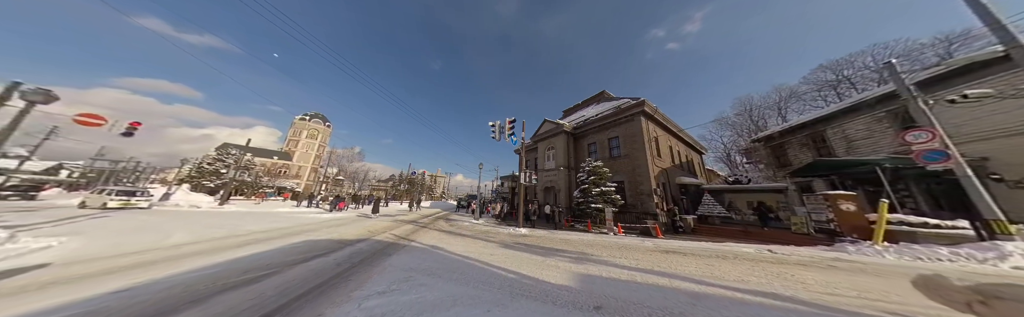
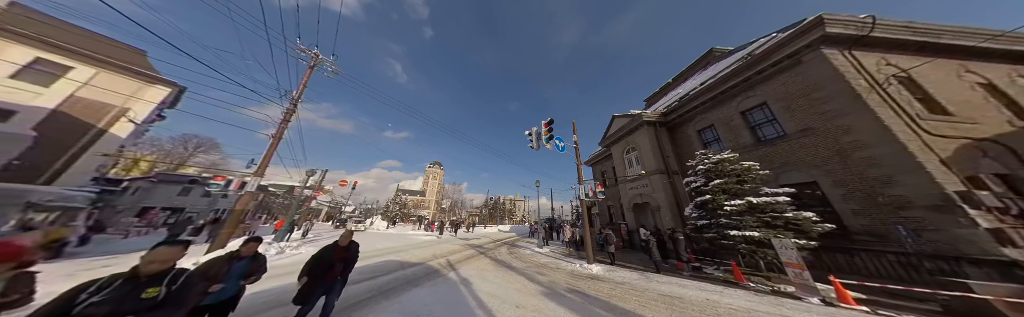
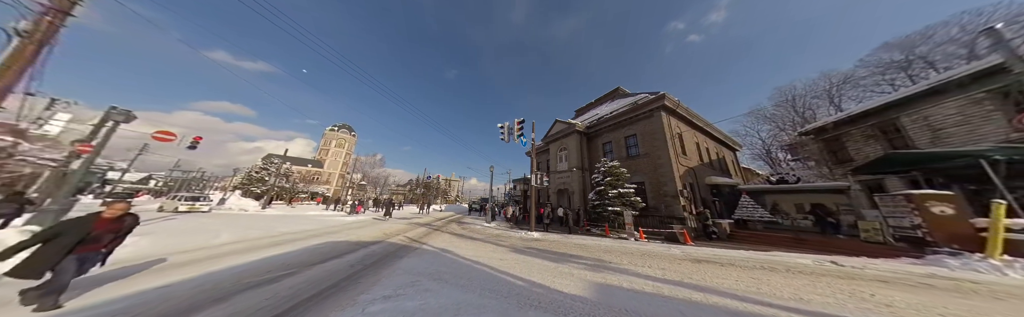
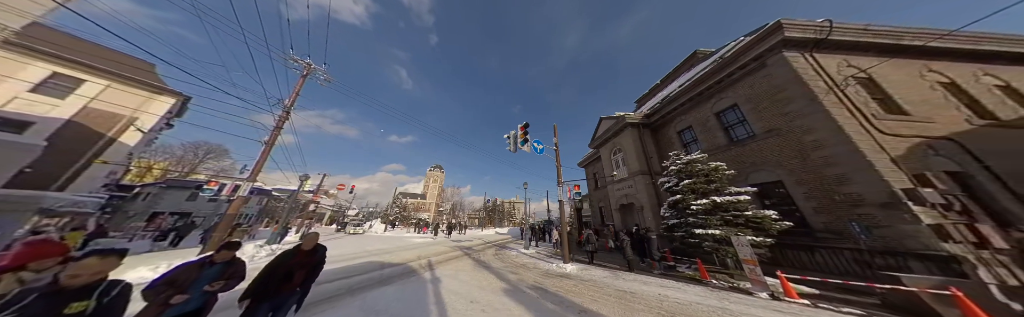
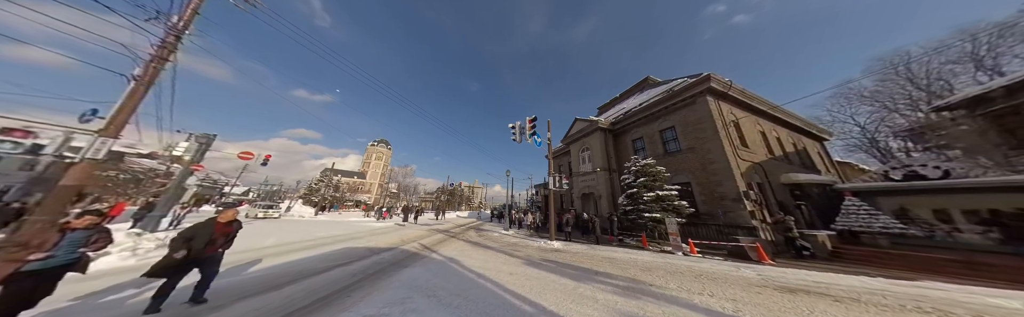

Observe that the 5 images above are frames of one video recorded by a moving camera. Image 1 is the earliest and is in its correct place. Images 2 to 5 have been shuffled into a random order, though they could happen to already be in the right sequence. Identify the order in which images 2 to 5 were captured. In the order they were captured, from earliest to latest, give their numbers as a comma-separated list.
3, 5, 2, 4
